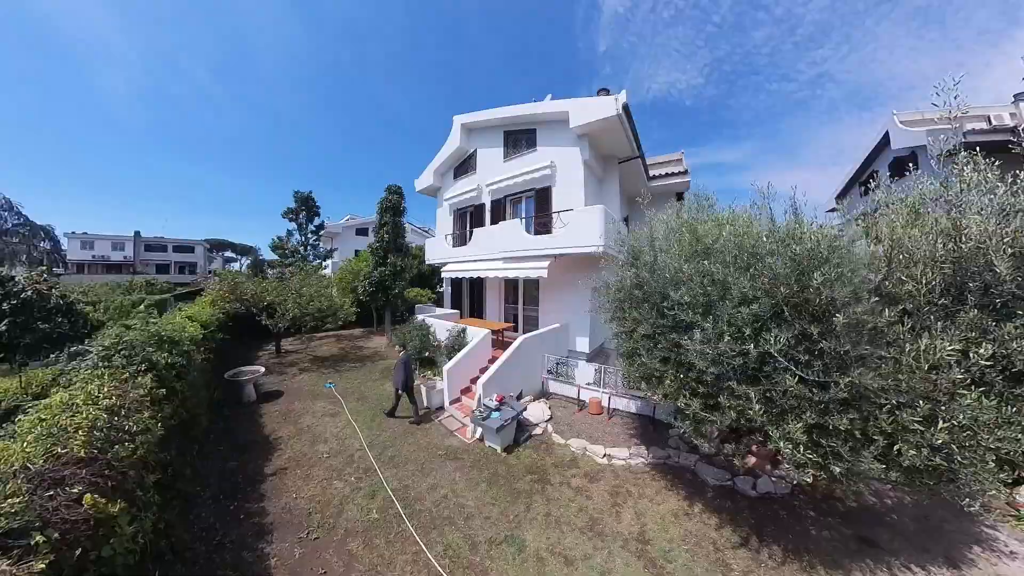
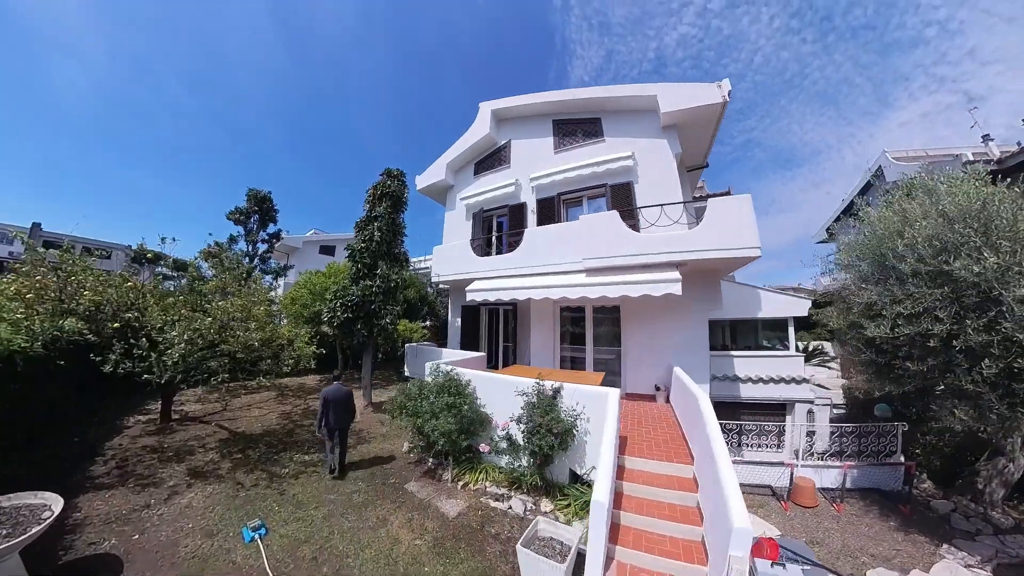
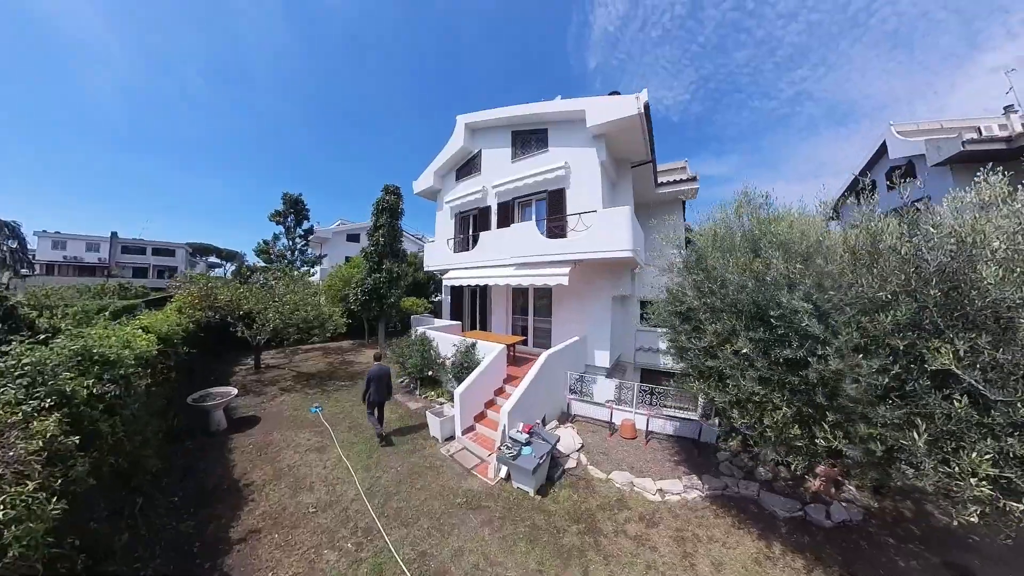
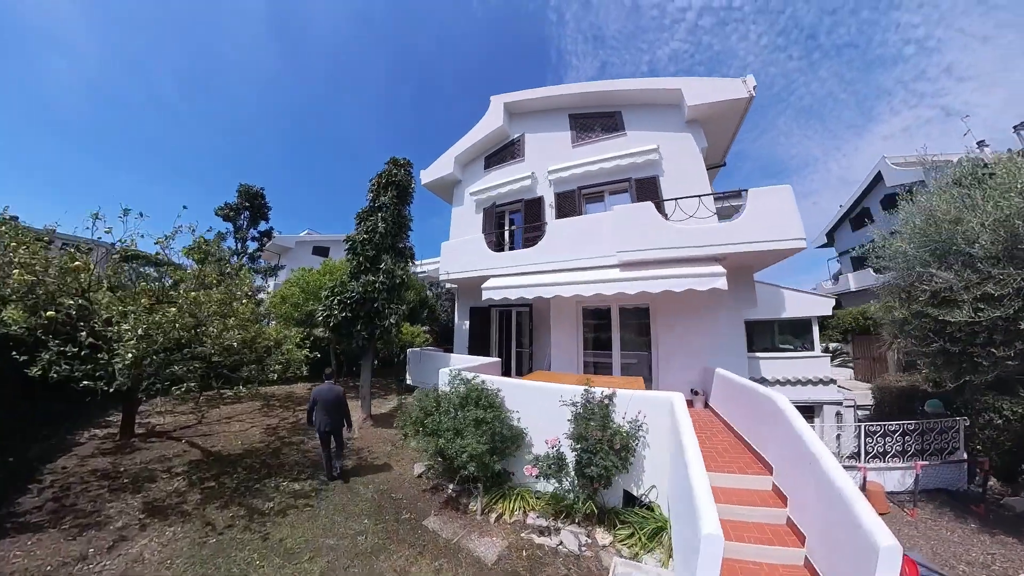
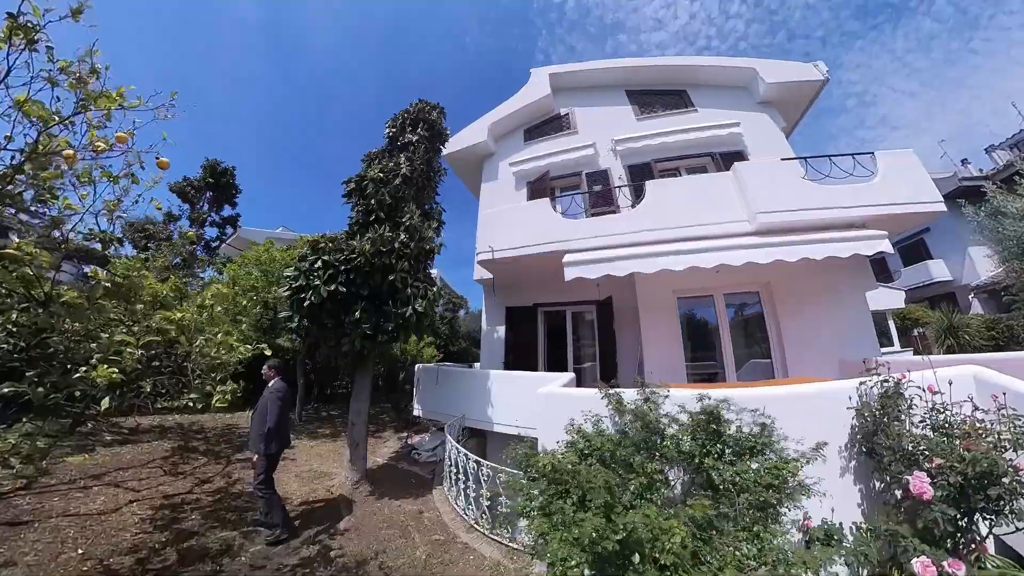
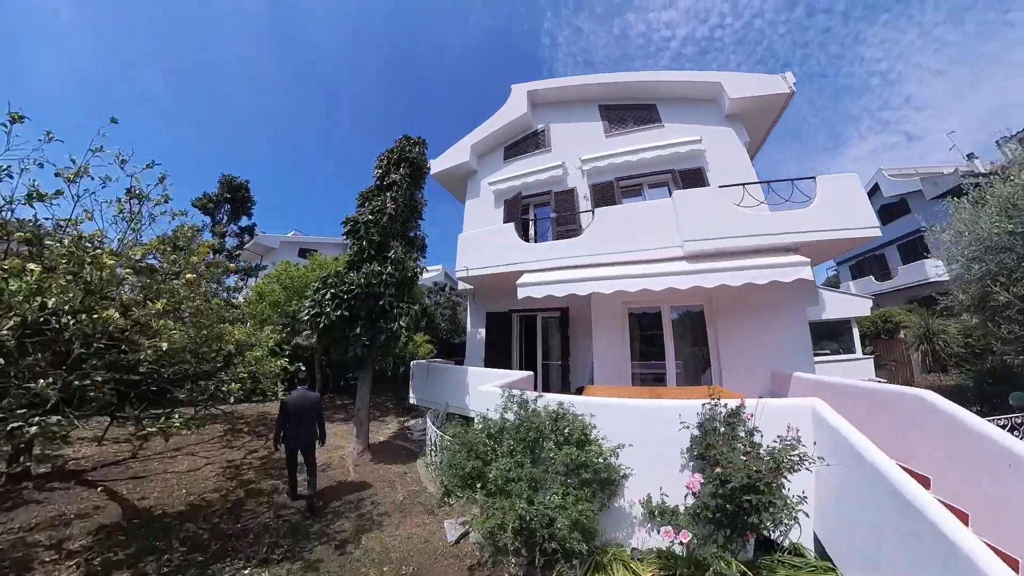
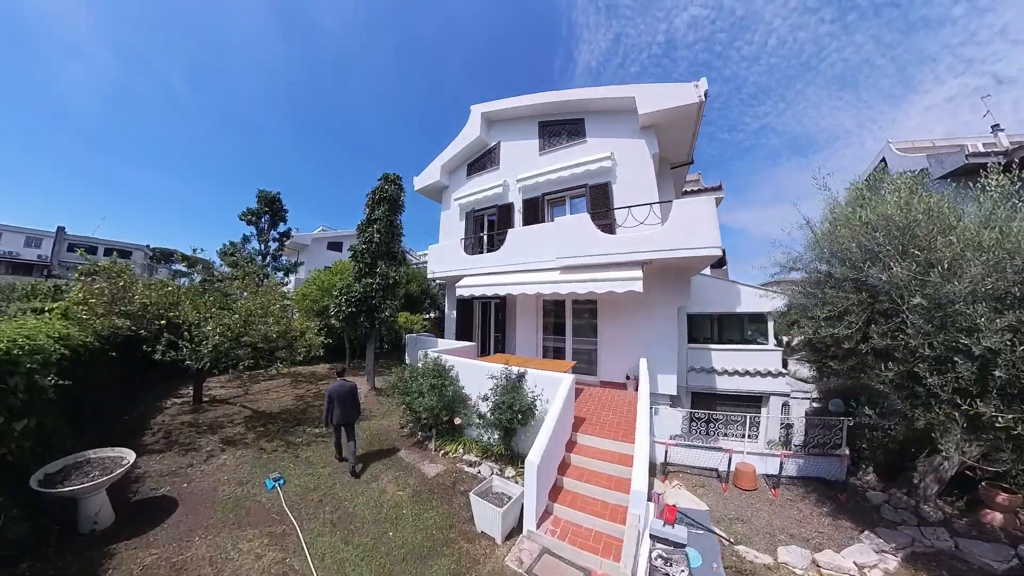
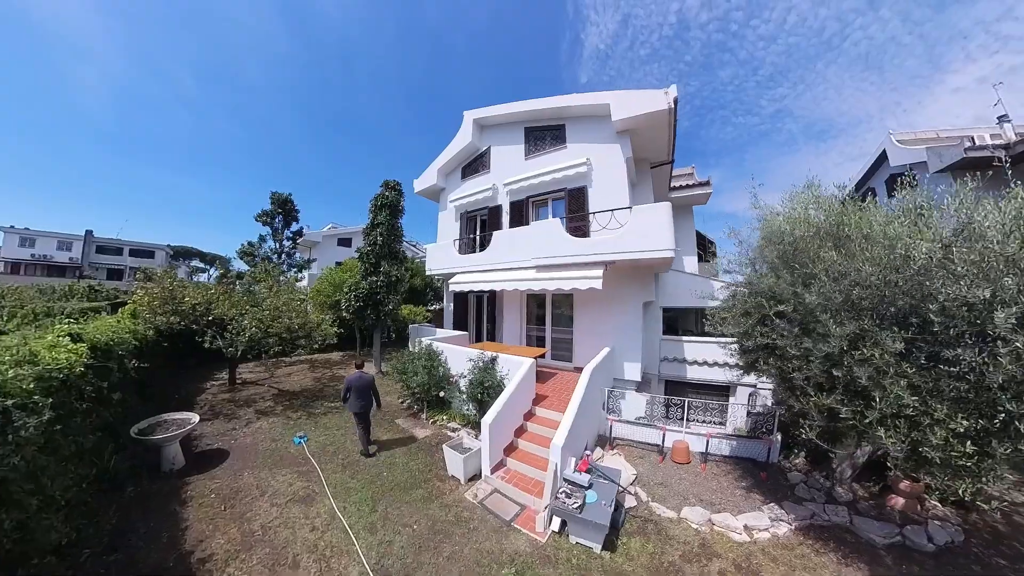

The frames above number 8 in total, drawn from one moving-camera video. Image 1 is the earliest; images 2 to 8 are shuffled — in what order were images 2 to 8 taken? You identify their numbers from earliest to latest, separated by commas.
3, 8, 7, 2, 4, 6, 5
